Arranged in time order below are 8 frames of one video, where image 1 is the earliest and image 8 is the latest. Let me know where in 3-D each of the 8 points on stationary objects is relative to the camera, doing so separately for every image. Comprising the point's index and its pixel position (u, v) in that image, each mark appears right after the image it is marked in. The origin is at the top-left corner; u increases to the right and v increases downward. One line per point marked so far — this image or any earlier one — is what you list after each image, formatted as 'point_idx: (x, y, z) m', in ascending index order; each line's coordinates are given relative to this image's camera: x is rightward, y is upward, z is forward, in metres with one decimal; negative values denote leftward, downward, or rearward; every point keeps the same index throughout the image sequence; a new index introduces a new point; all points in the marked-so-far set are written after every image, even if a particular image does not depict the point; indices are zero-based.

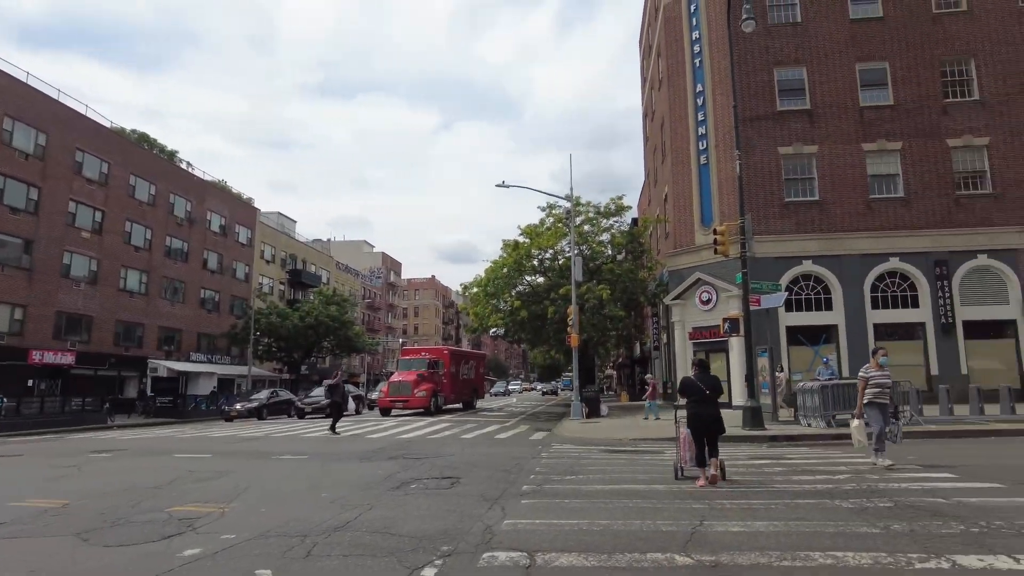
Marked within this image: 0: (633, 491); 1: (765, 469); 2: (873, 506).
0: (+1.3, -2.3, +7.4) m
1: (+3.6, -2.6, +9.5) m
2: (+3.5, -2.1, +6.4) m
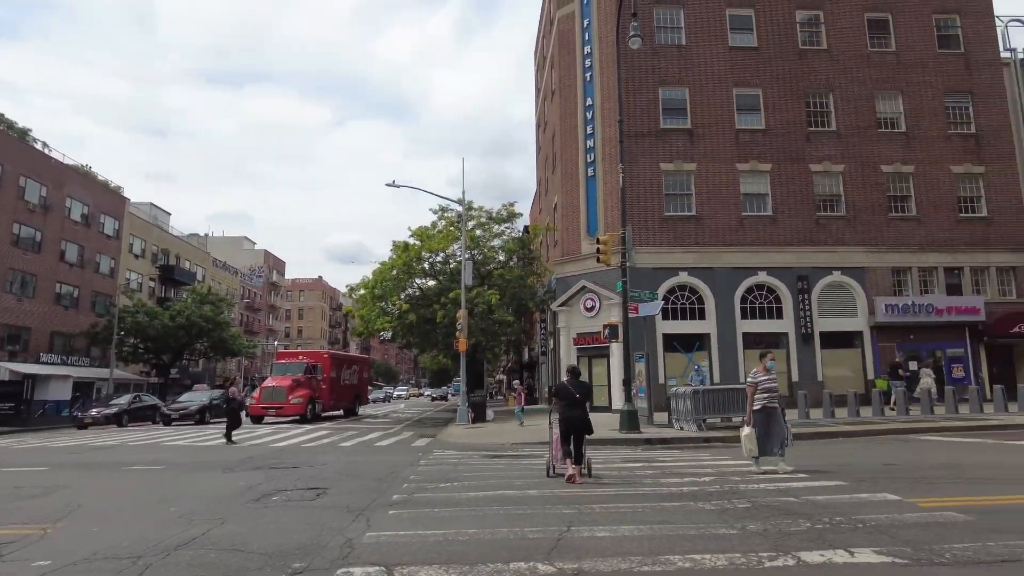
0: (-0.1, -2.3, +7.3) m
1: (+1.8, -2.7, +9.8) m
2: (+2.2, -2.2, +6.6) m
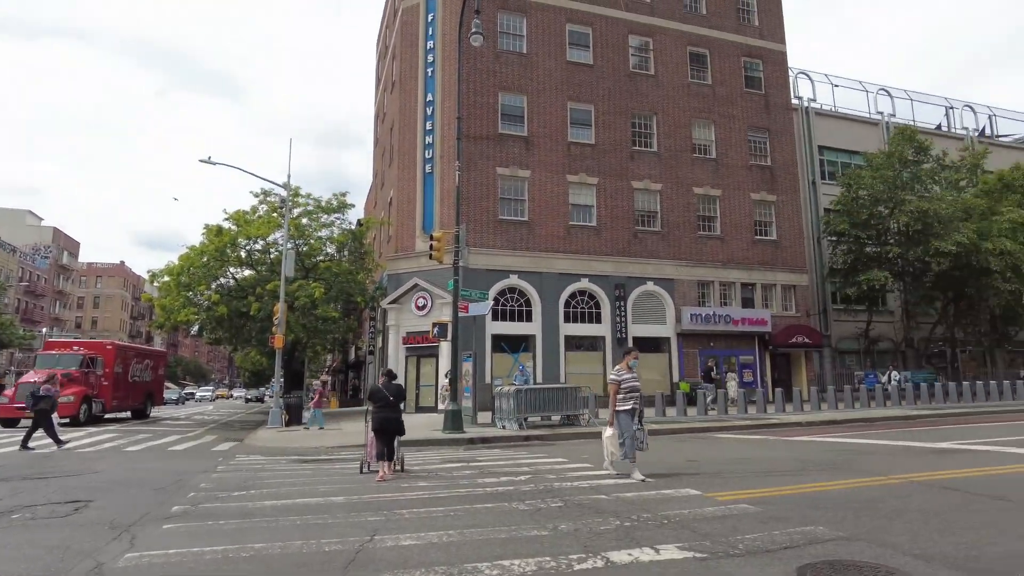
0: (-2.0, -2.2, +6.6) m
1: (-0.8, -2.7, +9.5) m
2: (+0.3, -2.2, +6.5) m
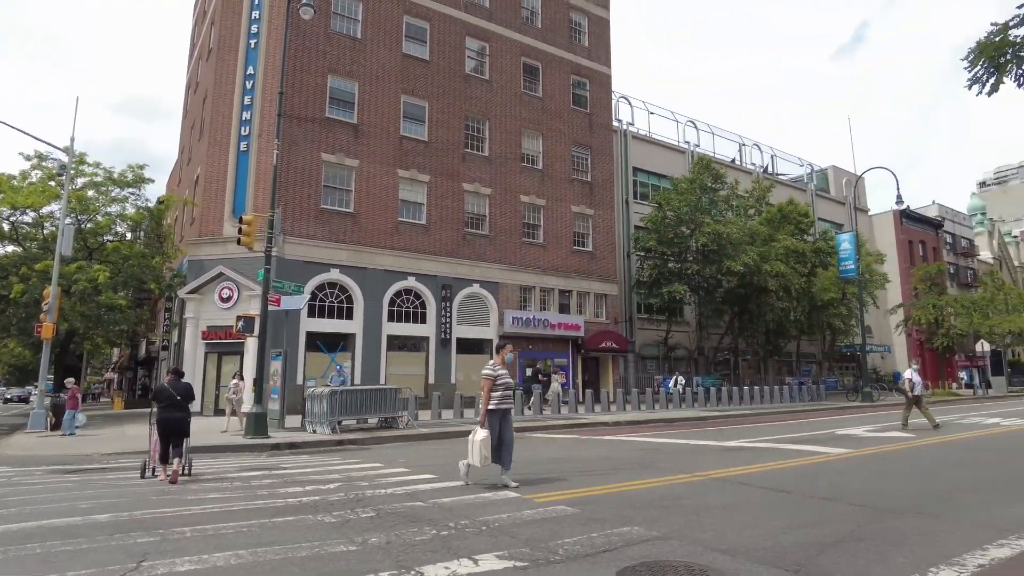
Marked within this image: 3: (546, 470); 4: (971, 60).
0: (-3.7, -2.0, +5.4) m
1: (-3.3, -2.5, +8.5) m
2: (-1.4, -2.1, +5.9) m
3: (+0.5, -2.6, +9.3) m
4: (+6.0, +3.0, +8.5) m
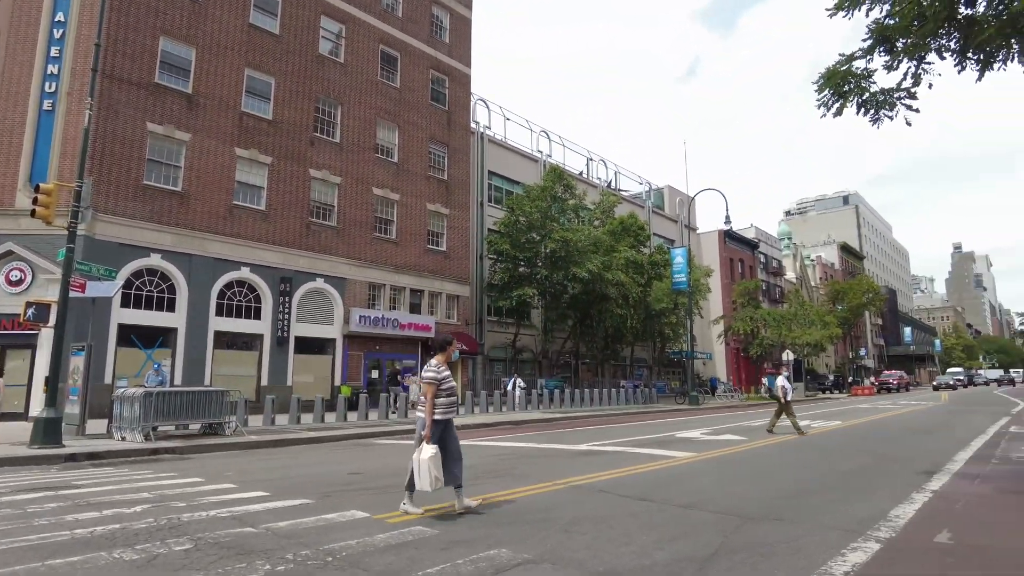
0: (-4.6, -1.7, +3.7) m
1: (-5.0, -2.3, +6.8) m
2: (-2.5, -1.9, +4.8) m
3: (-1.5, -2.5, +8.5) m
4: (+4.3, +2.8, +9.1) m
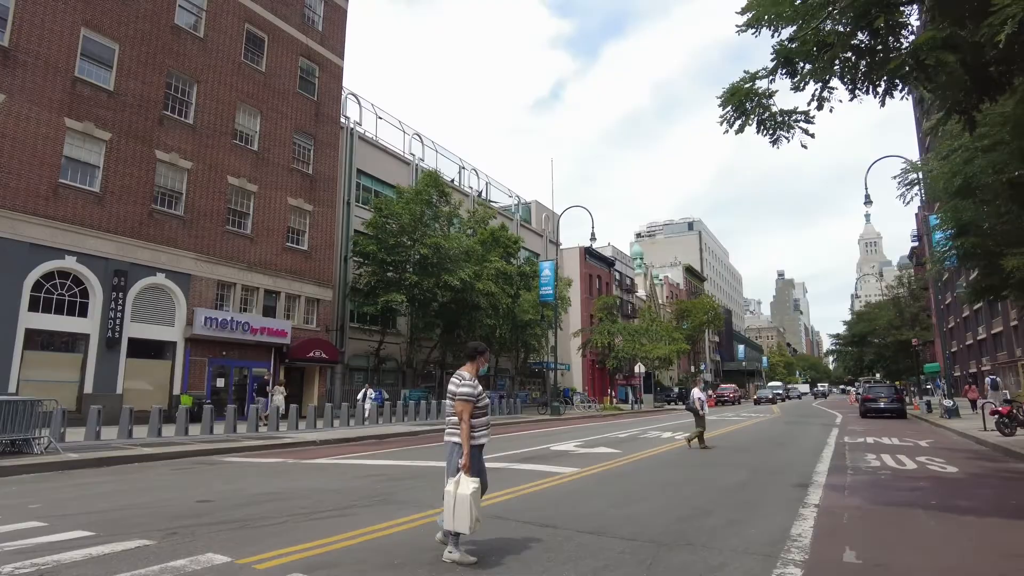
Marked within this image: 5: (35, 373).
0: (-4.8, -1.5, +1.9) m
1: (-5.9, -2.0, +4.9) m
2: (-3.0, -1.8, +3.4) m
3: (-2.8, -2.5, +7.3) m
4: (+2.9, +2.6, +9.1) m
5: (-13.9, -2.5, +19.2) m
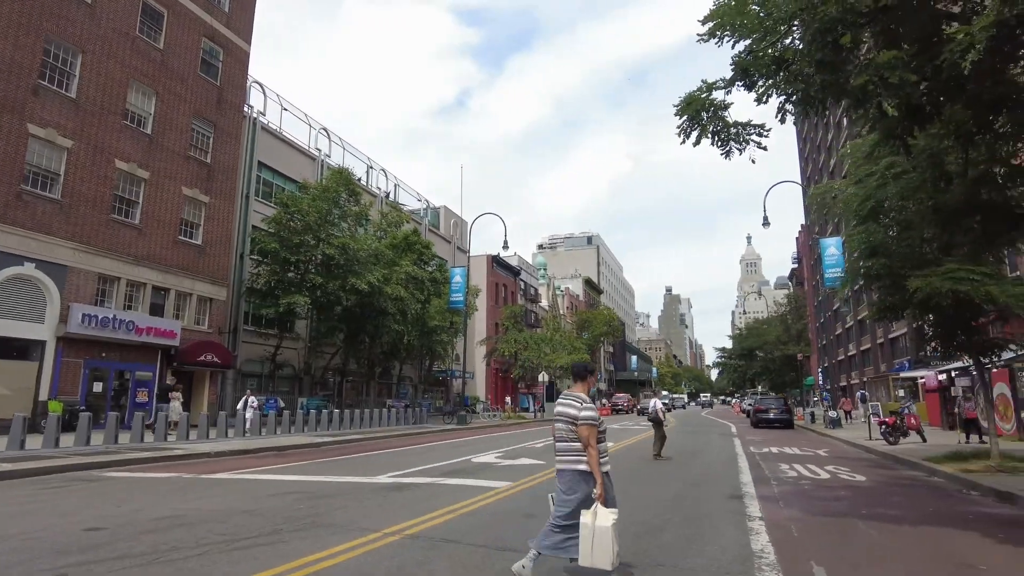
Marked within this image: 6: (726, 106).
0: (-4.4, -1.3, +0.7) m
1: (-5.9, -1.8, +3.4) m
2: (-2.9, -1.7, +2.4) m
3: (-3.2, -2.4, +6.2) m
4: (+2.3, +2.5, +9.0) m
5: (-16.0, -2.1, +16.3) m
6: (+2.9, +2.5, +9.0) m
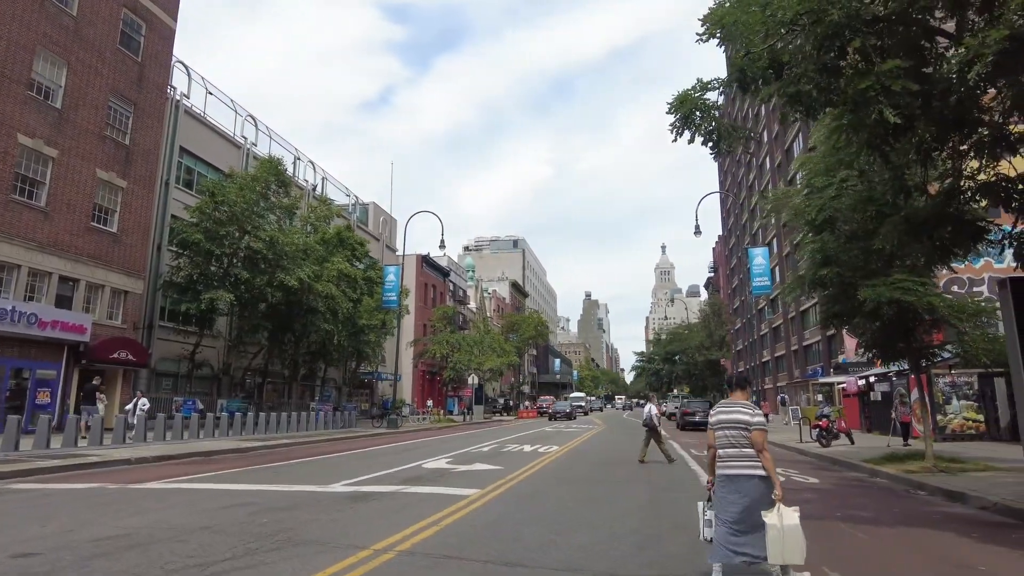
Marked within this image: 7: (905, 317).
0: (-3.6, -1.1, -0.3) m
1: (-5.4, -1.6, +2.2) m
2: (-2.3, -1.5, +1.6) m
3: (-3.1, -2.2, +5.3) m
4: (+2.2, +2.5, +8.8) m
5: (-17.0, -1.7, +13.8) m
6: (+2.8, +2.5, +8.8) m
7: (+8.7, -0.6, +14.6) m
